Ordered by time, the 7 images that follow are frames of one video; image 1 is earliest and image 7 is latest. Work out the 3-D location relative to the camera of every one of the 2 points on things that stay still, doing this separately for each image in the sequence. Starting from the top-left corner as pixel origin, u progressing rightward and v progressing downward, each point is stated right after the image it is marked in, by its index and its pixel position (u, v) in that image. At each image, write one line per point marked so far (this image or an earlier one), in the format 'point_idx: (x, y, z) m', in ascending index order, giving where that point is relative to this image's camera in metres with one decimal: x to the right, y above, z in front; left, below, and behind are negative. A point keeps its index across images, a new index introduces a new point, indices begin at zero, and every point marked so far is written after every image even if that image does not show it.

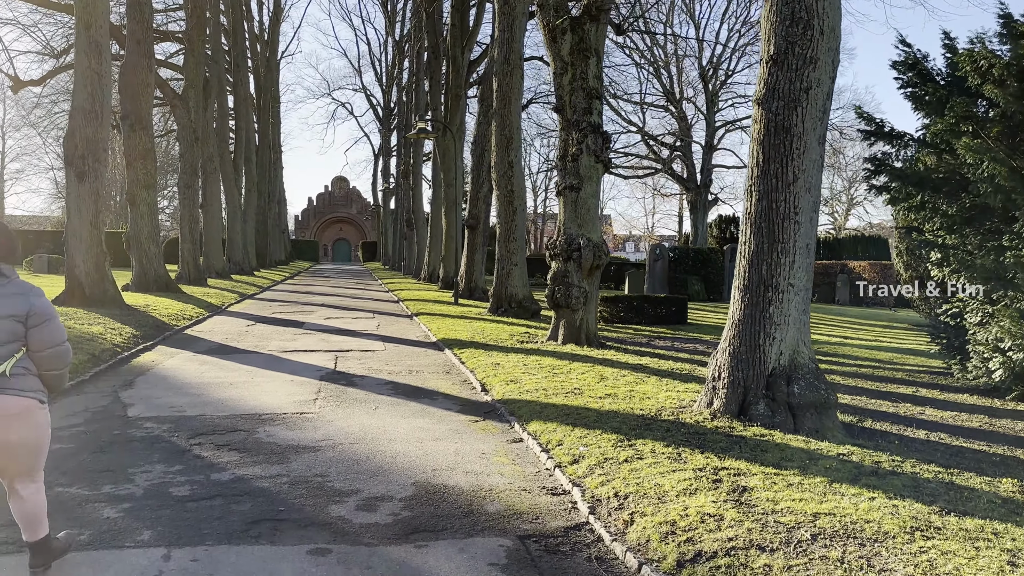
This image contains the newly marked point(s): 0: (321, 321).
0: (-3.5, -0.6, +14.8) m
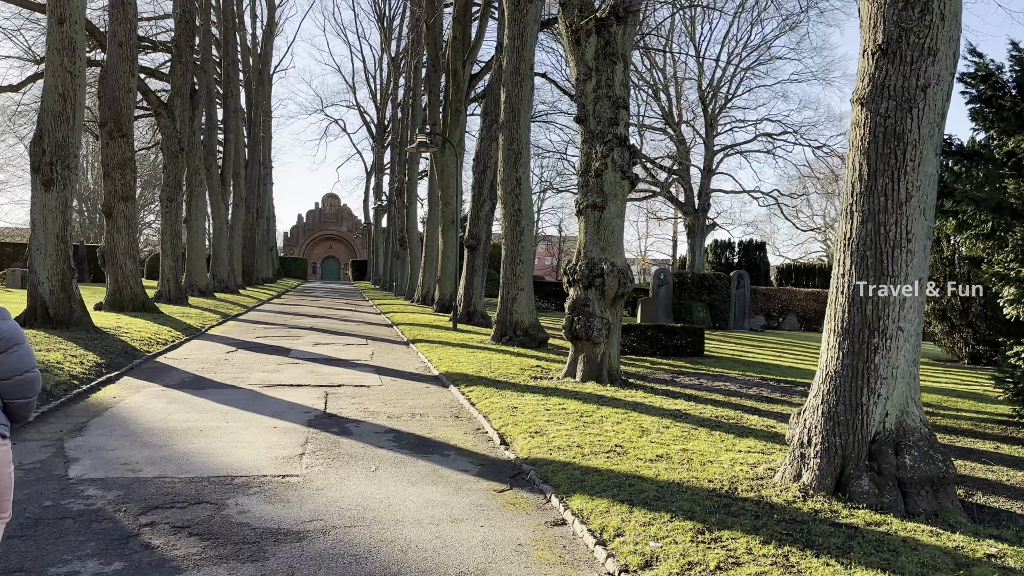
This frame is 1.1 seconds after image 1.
0: (-3.4, -1.0, +13.6) m
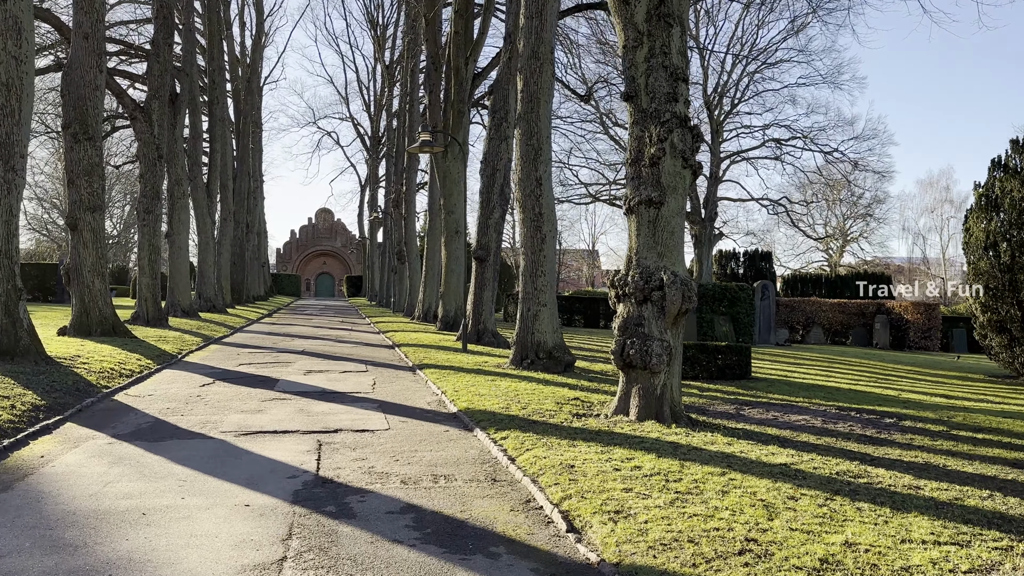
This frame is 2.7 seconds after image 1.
0: (-3.0, -1.3, +11.6) m
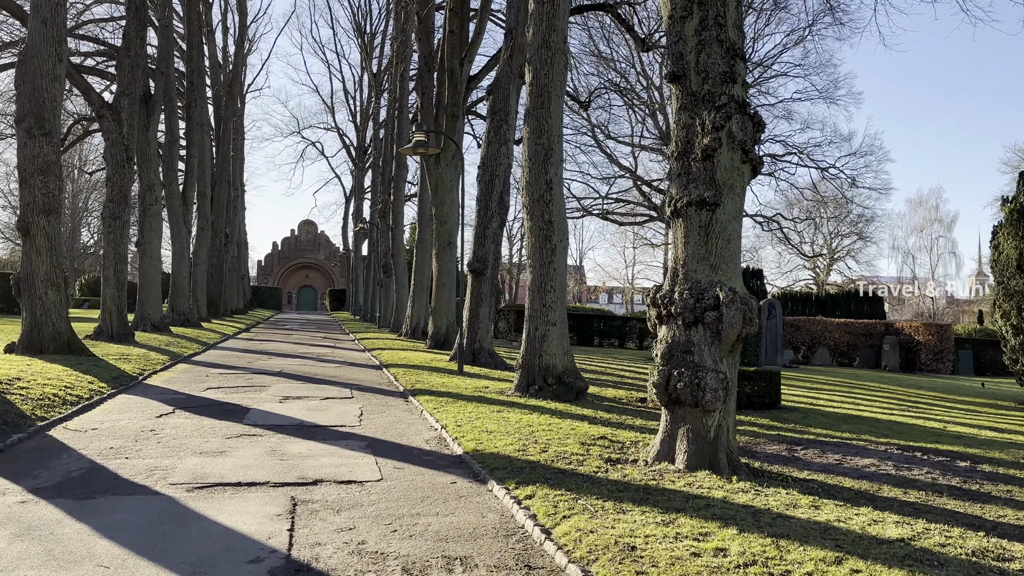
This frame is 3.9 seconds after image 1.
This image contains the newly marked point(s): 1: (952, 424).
0: (-2.9, -1.5, +10.0) m
1: (+6.8, -2.1, +12.5) m
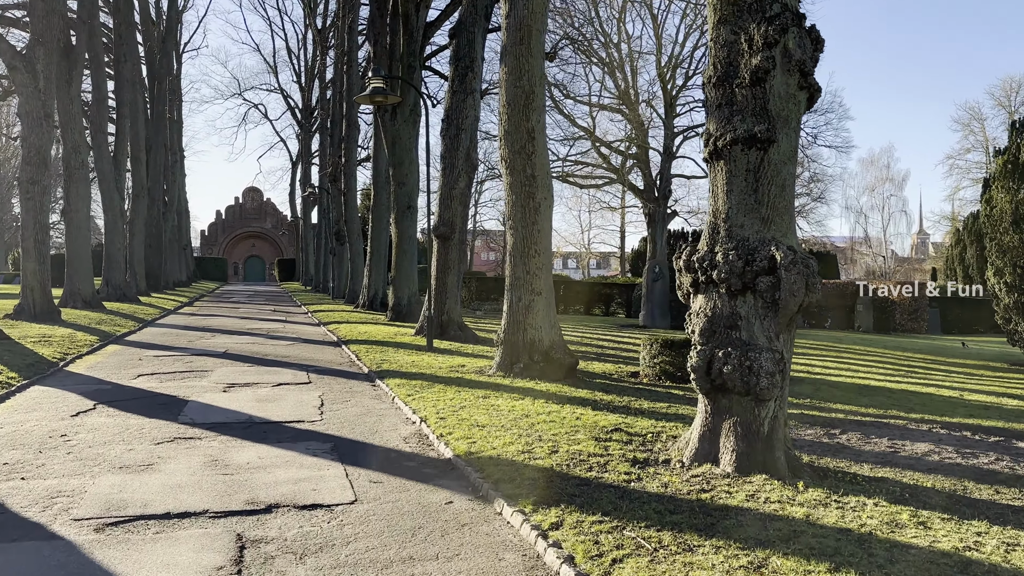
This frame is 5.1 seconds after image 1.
0: (-3.1, -1.2, +8.5) m
1: (+6.4, -1.5, +11.6) m
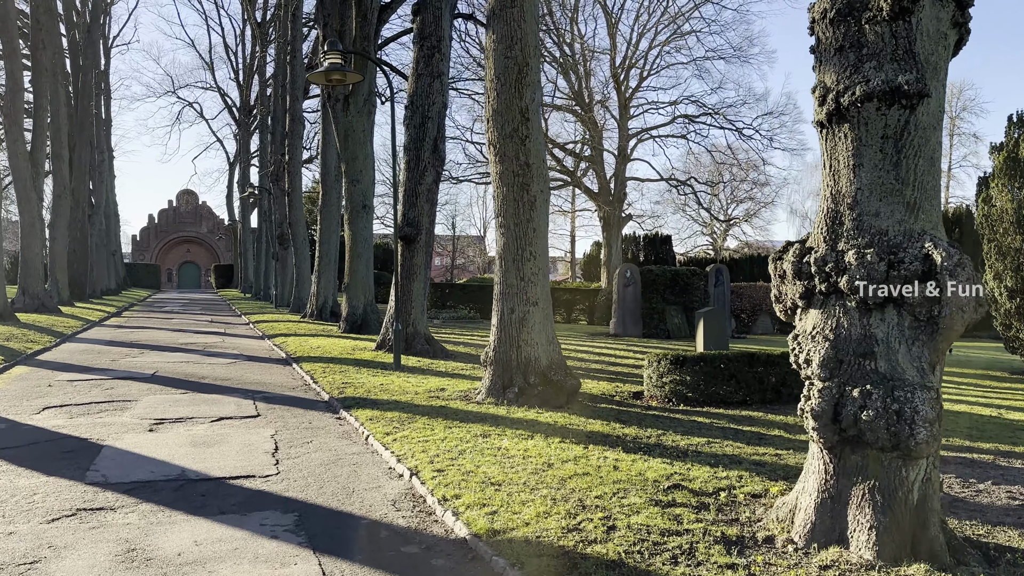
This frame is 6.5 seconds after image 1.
0: (-3.1, -1.3, +6.7) m
1: (+6.2, -1.5, +10.4) m
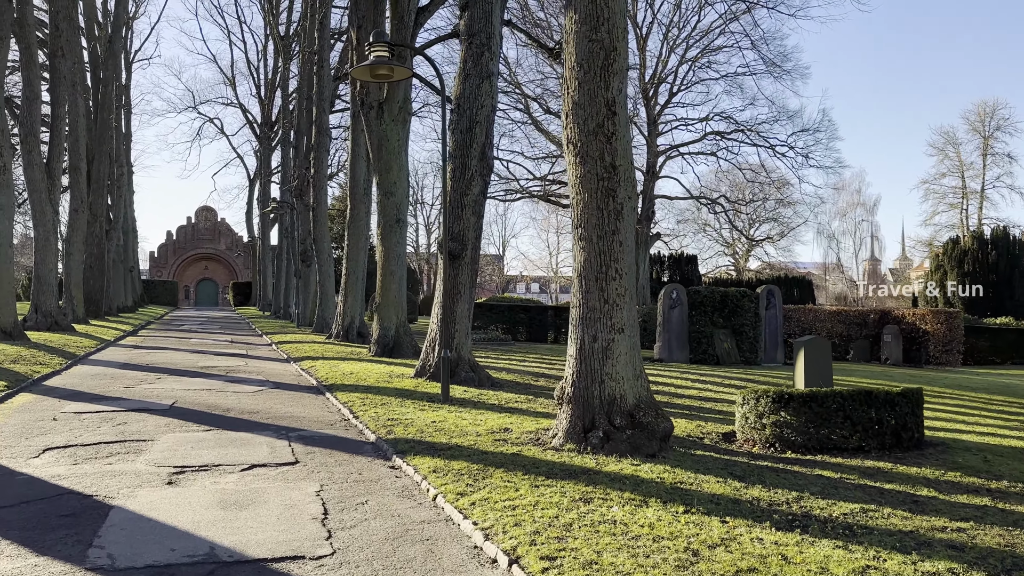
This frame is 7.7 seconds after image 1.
0: (-2.4, -1.4, +5.4) m
1: (+7.0, -1.8, +9.0) m
